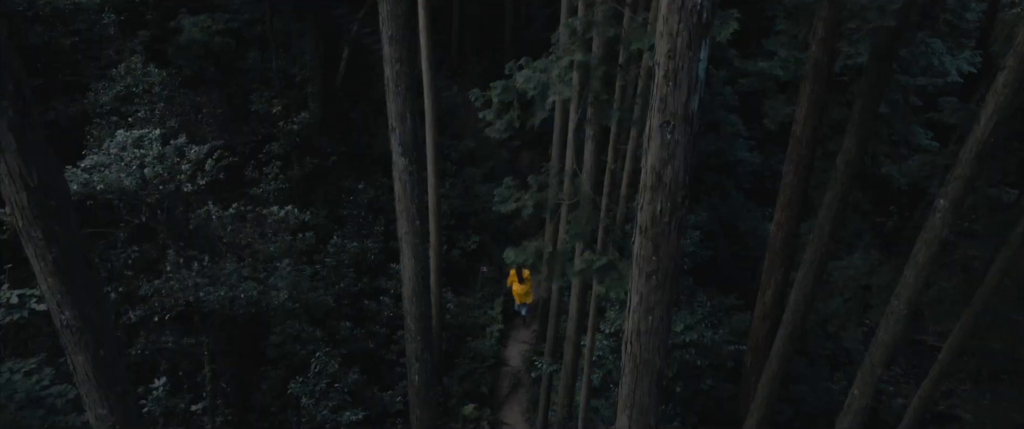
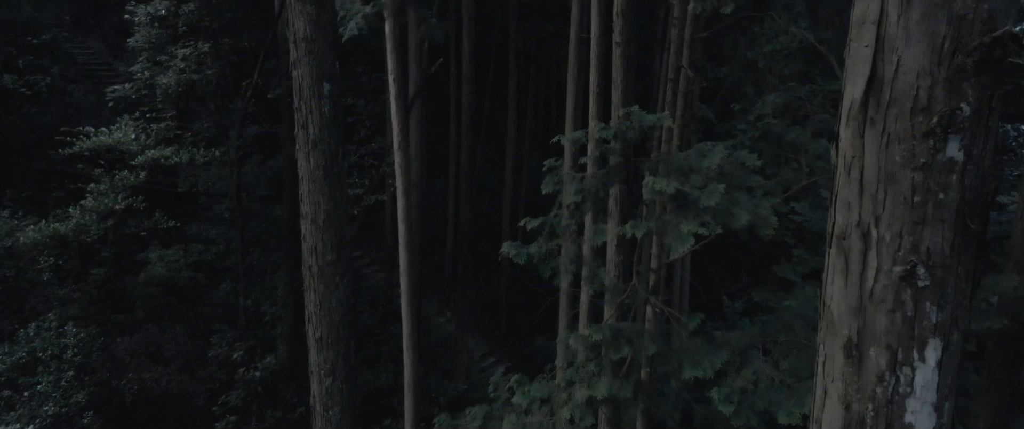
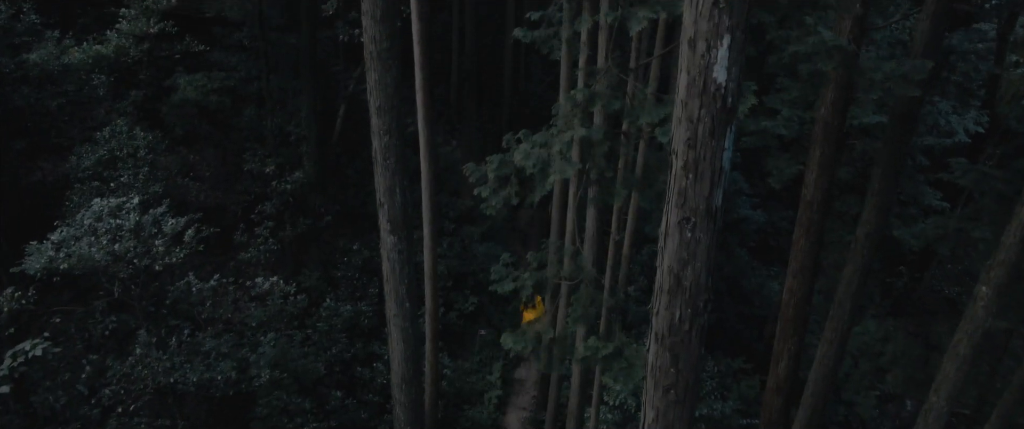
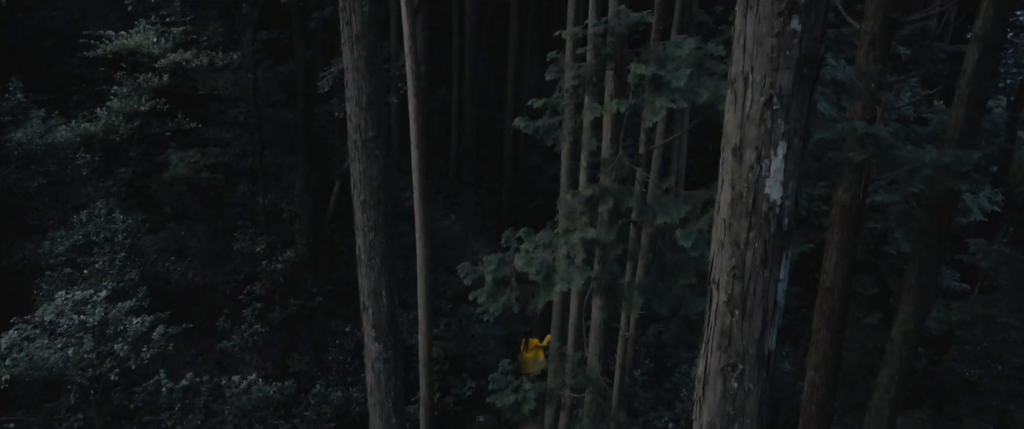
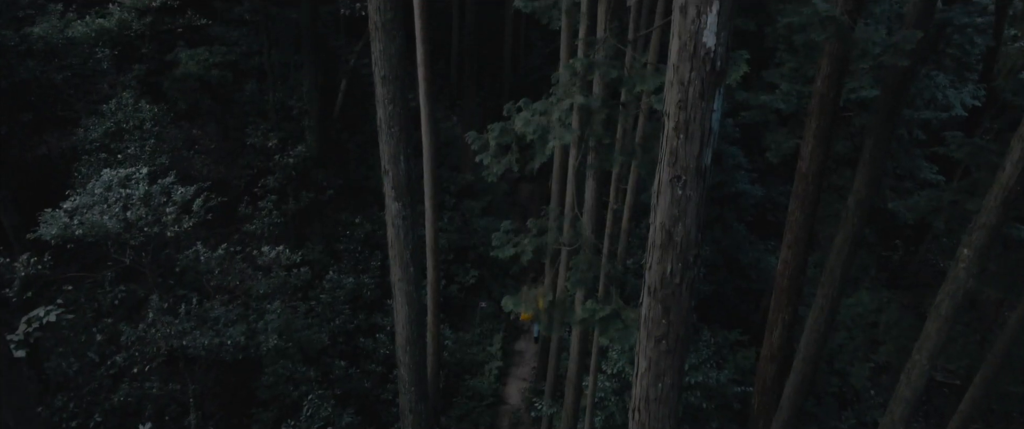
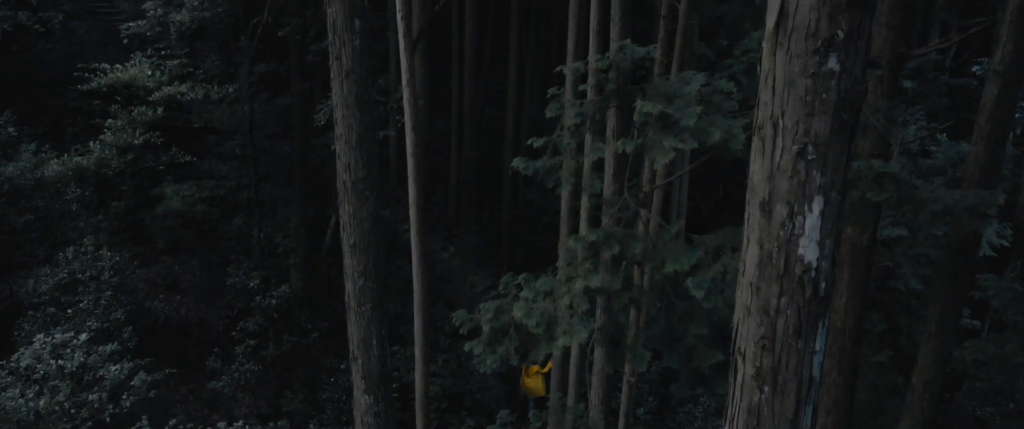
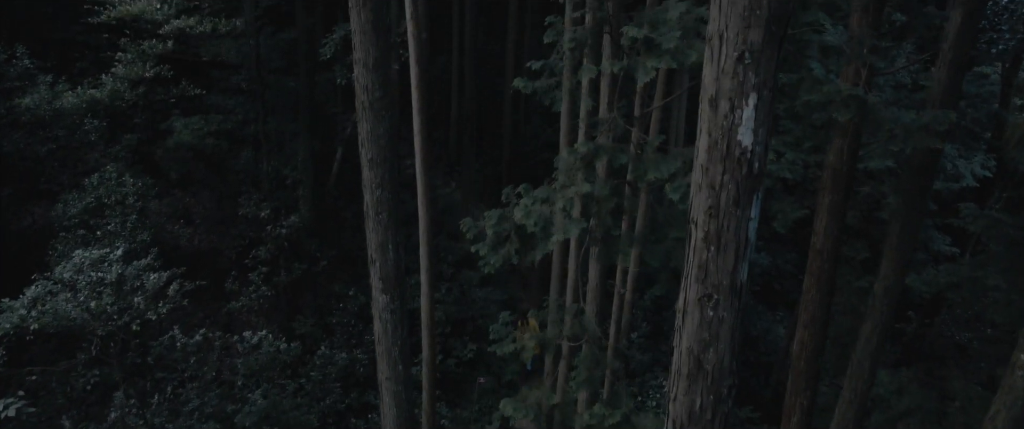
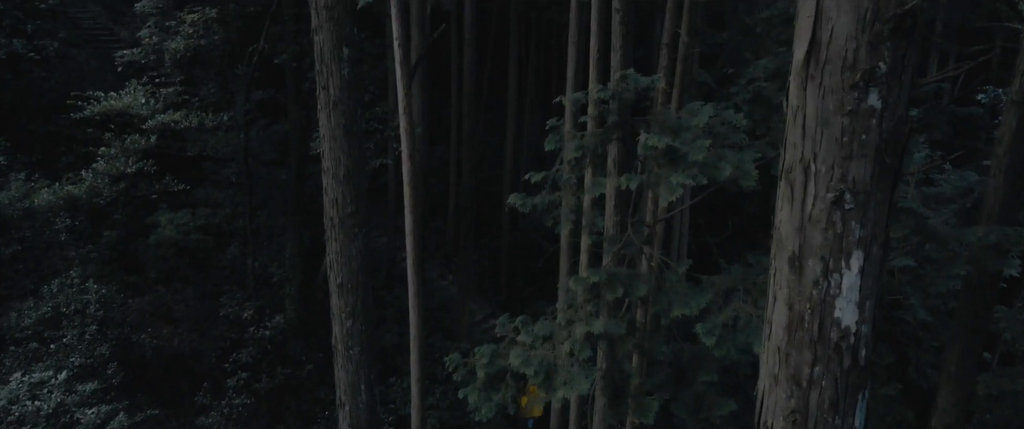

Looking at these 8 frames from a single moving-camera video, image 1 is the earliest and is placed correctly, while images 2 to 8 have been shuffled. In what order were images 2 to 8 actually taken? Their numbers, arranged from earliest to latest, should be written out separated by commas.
5, 3, 7, 4, 6, 8, 2
